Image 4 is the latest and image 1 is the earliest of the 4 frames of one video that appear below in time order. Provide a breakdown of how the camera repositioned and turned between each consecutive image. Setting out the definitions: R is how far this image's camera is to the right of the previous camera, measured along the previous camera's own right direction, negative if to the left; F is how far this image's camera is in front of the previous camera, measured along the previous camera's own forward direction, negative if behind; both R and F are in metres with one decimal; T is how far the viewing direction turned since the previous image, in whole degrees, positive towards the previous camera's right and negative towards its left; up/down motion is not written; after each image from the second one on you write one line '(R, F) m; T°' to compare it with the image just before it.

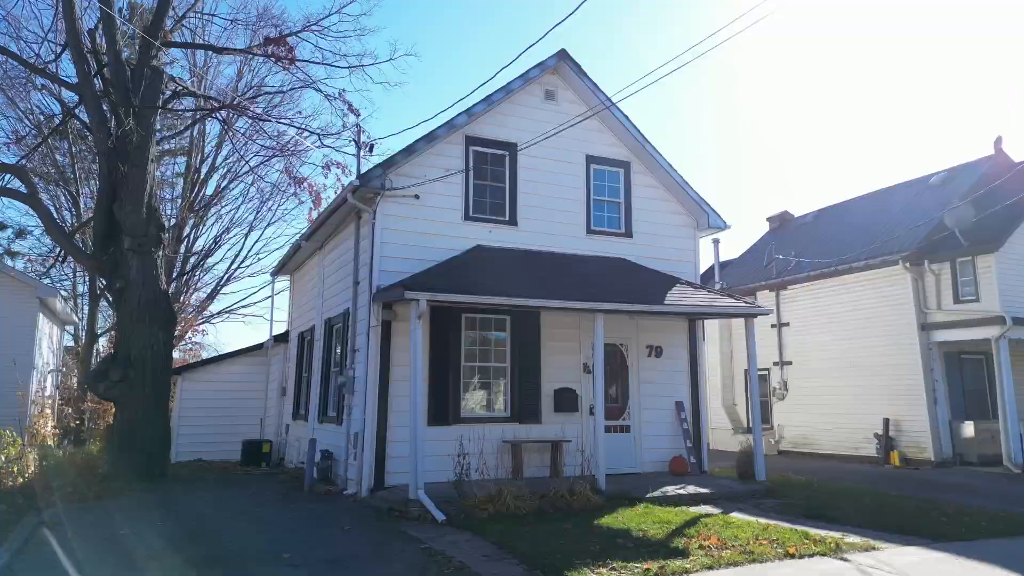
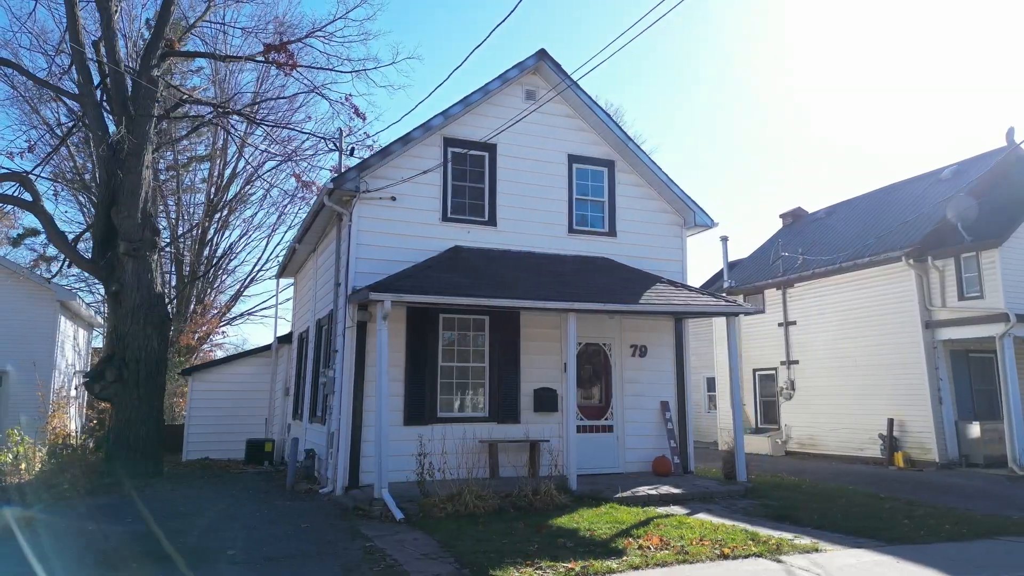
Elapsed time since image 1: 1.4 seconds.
(+0.9, 0.0) m; -3°
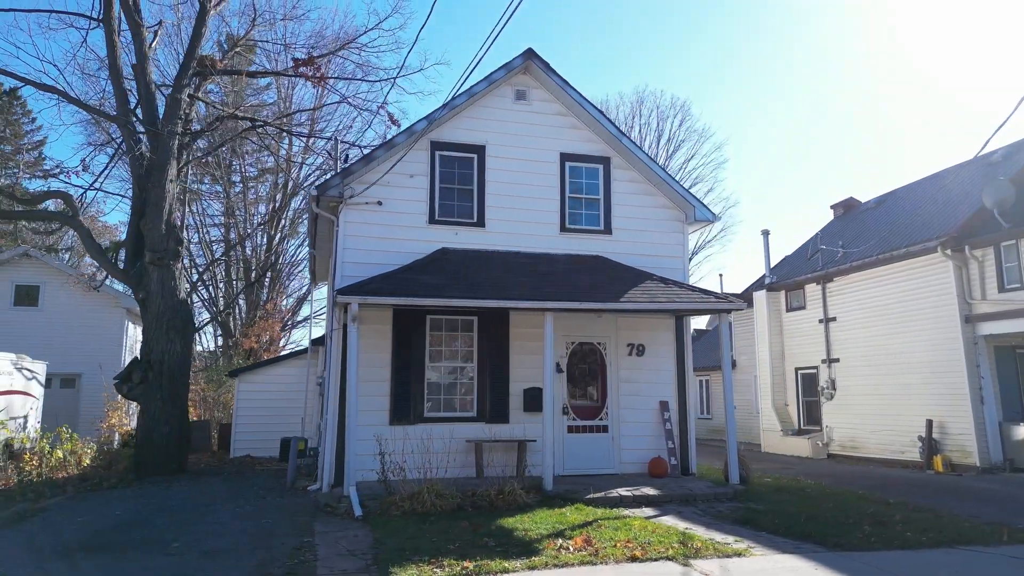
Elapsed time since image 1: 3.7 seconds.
(+1.4, +0.1) m; -7°
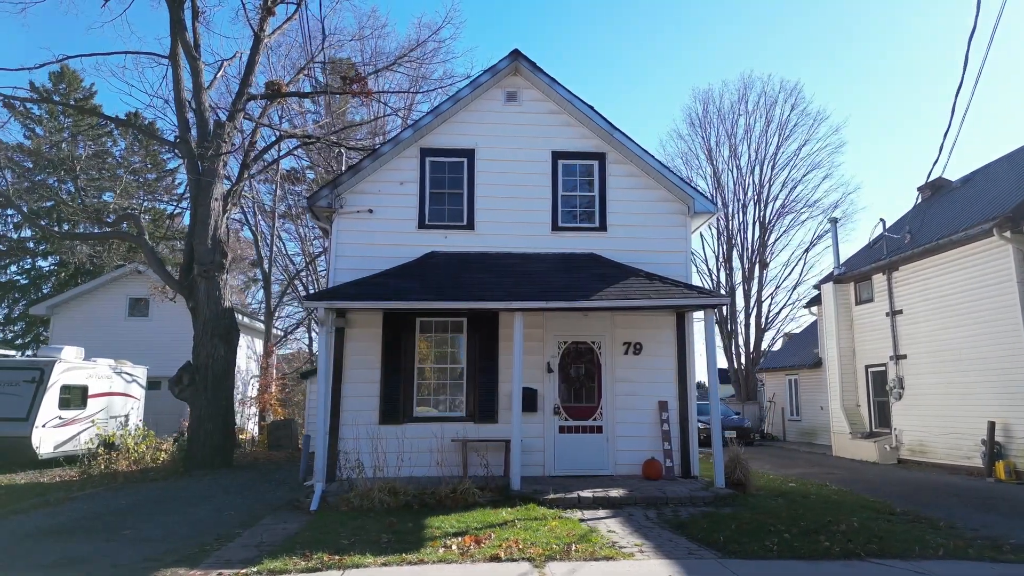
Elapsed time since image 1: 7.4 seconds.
(+2.2, +0.1) m; -10°
